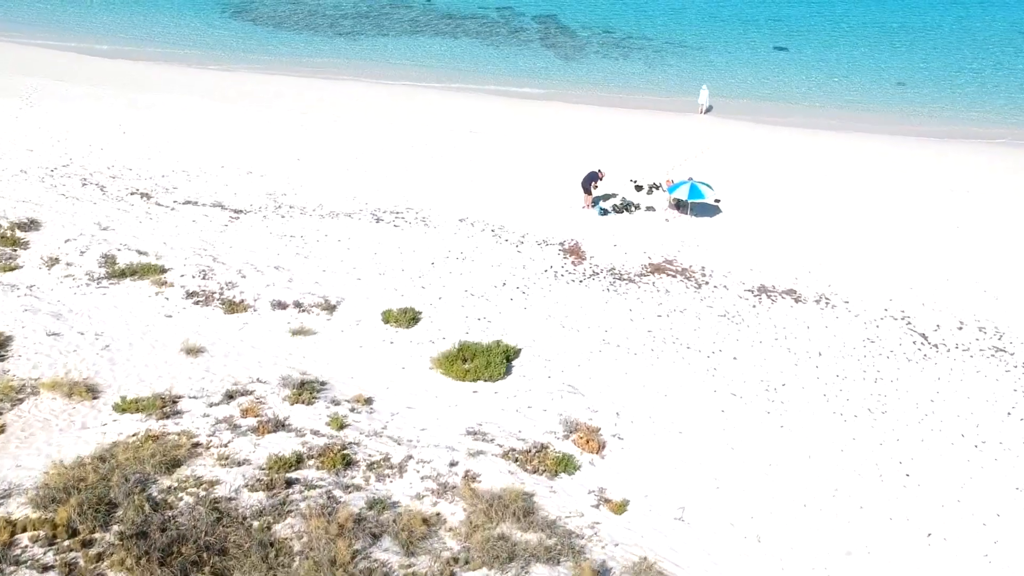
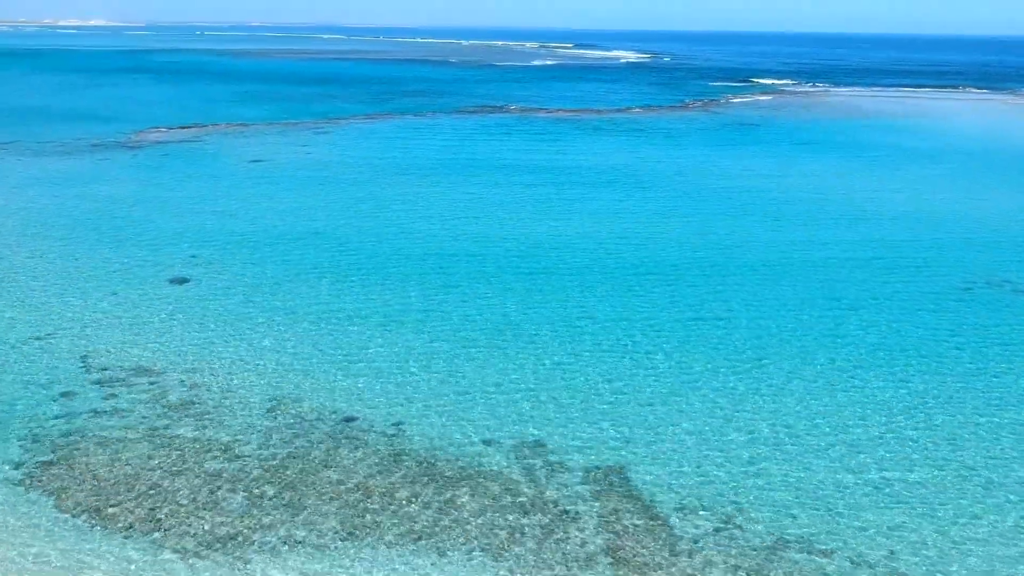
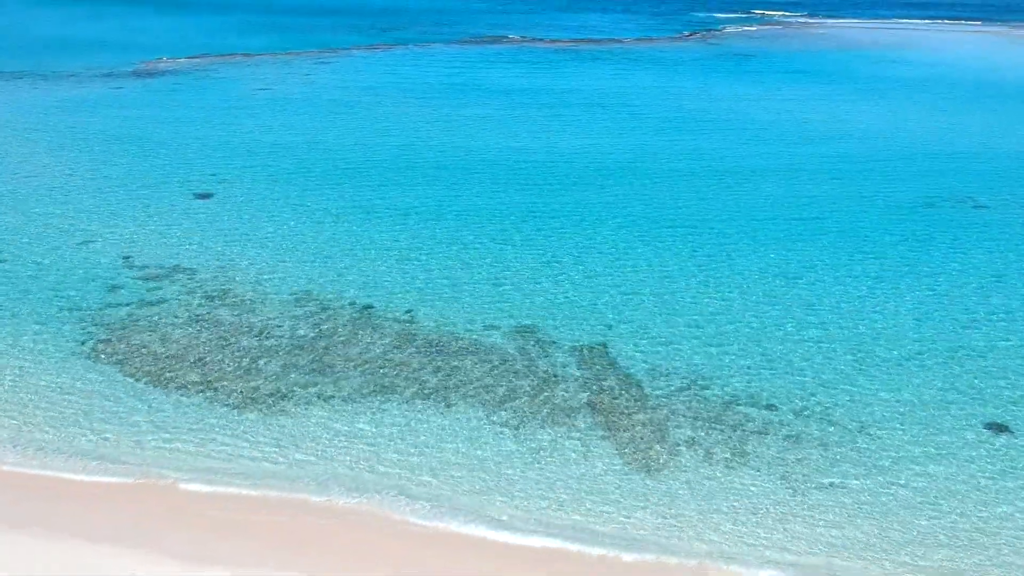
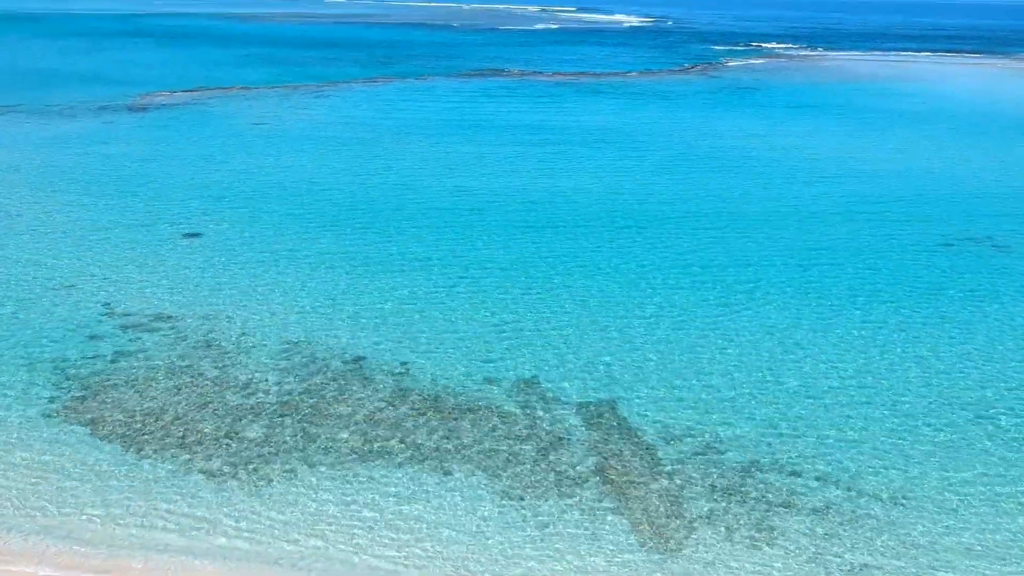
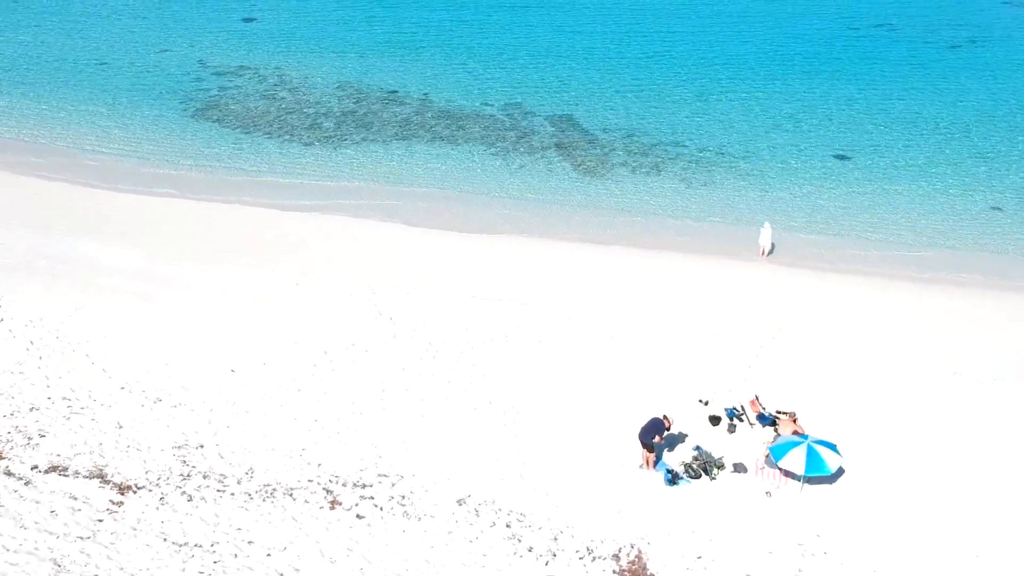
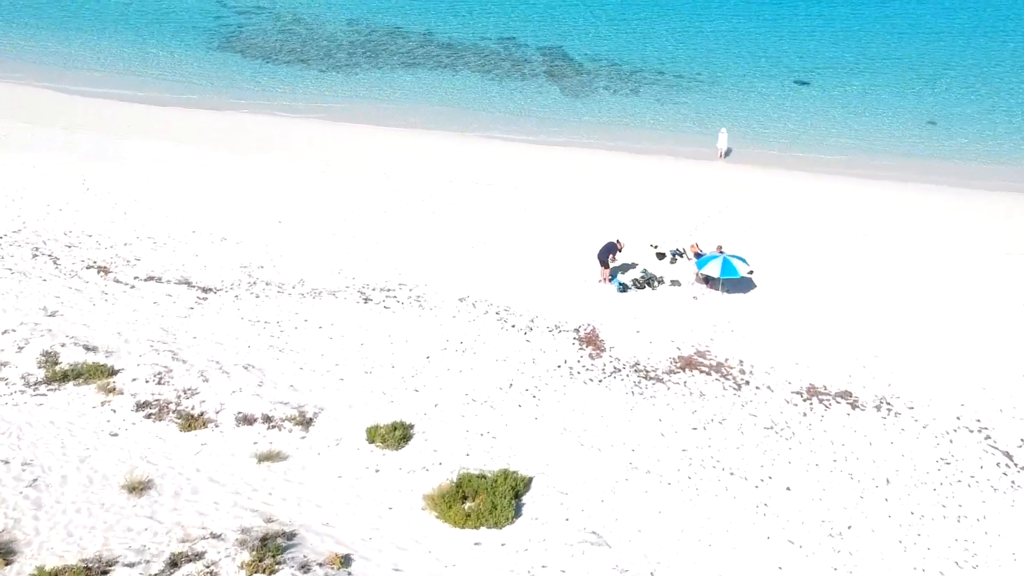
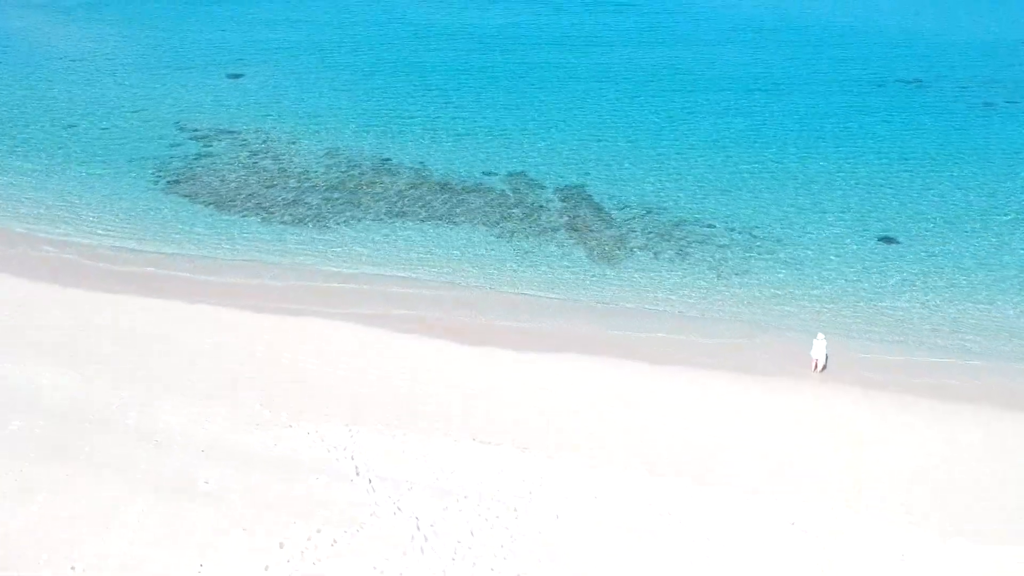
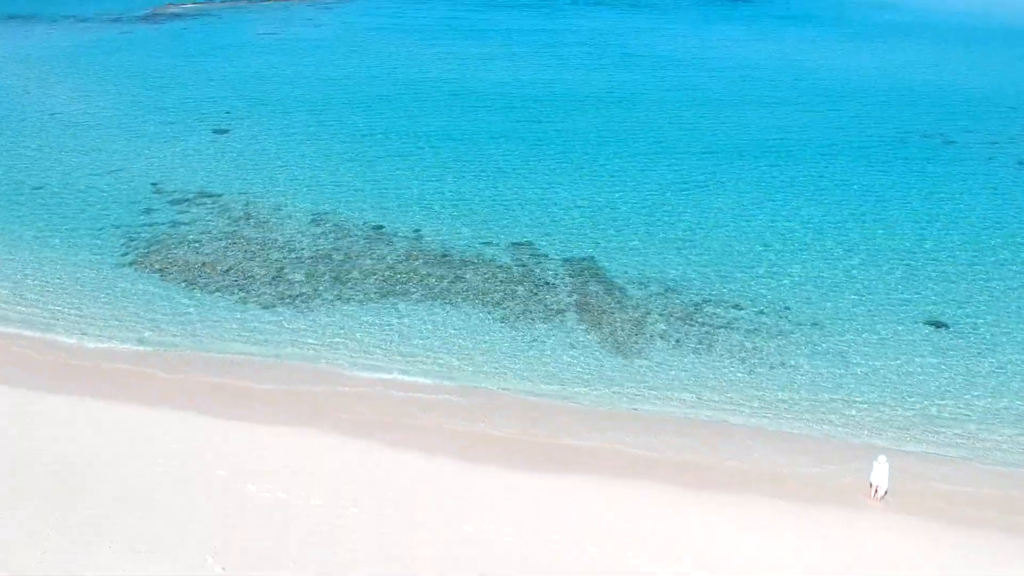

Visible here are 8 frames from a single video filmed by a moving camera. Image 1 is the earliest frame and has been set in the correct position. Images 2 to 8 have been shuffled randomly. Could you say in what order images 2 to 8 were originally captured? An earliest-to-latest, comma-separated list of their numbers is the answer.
6, 5, 7, 8, 3, 4, 2
